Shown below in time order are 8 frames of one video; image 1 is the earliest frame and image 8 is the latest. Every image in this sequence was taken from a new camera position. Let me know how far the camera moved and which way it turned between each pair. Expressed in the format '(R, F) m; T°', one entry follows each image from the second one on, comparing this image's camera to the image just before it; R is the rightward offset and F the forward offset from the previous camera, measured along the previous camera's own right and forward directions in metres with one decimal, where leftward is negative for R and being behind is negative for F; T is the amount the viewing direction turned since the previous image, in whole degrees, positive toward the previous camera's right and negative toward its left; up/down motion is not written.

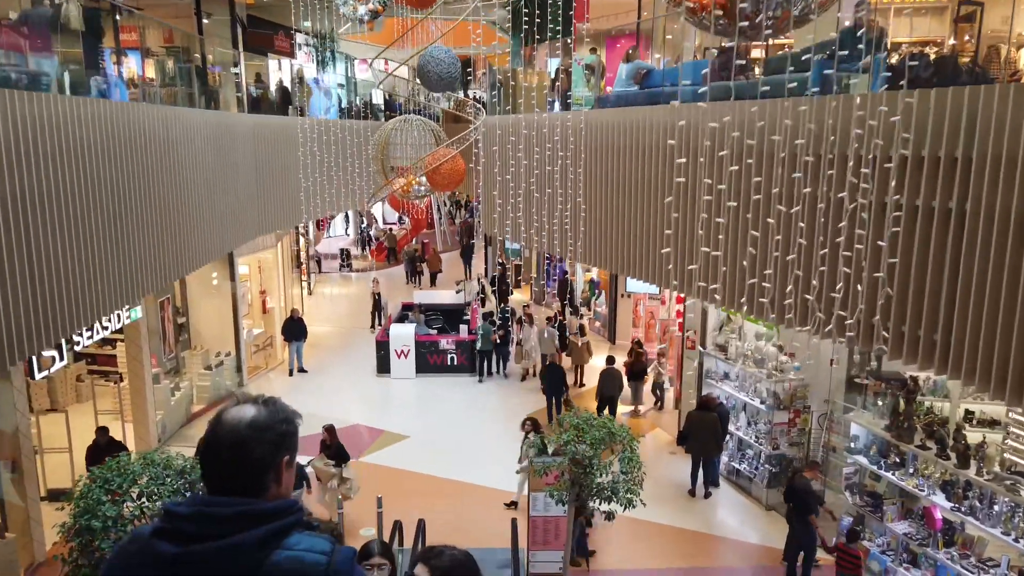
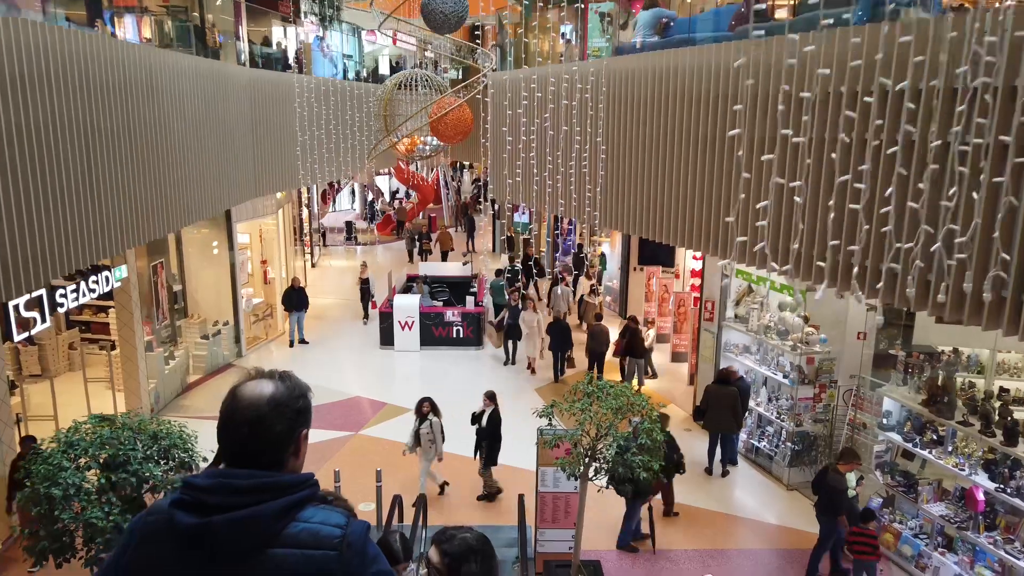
(0.0, +0.5) m; -1°
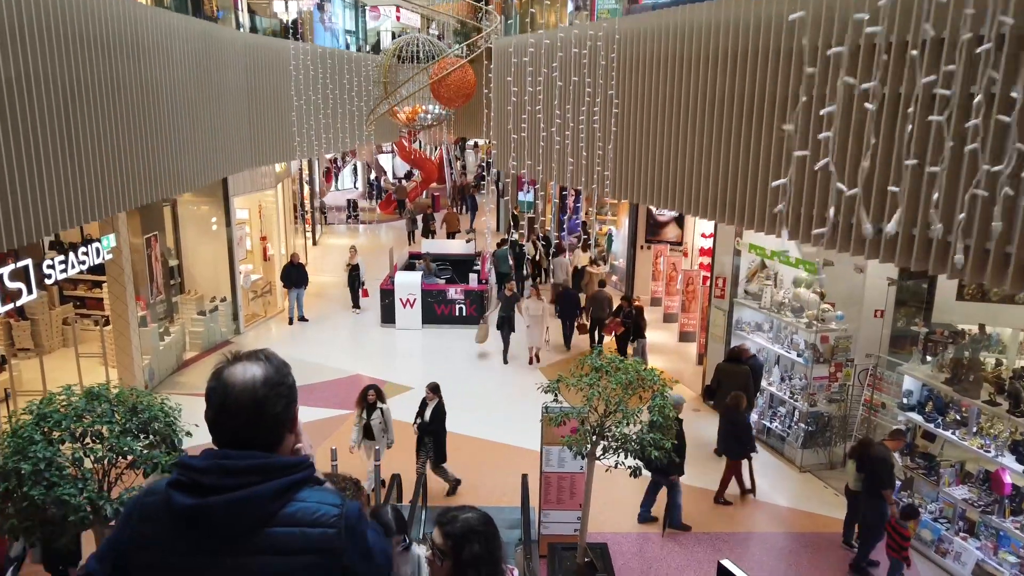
(0.0, +0.3) m; 0°
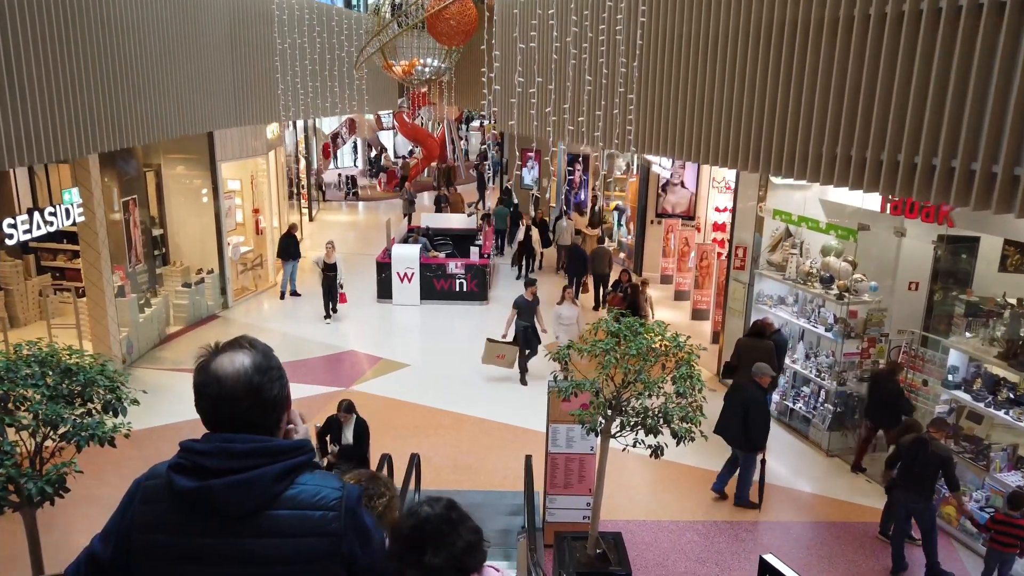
(0.0, +0.6) m; 0°
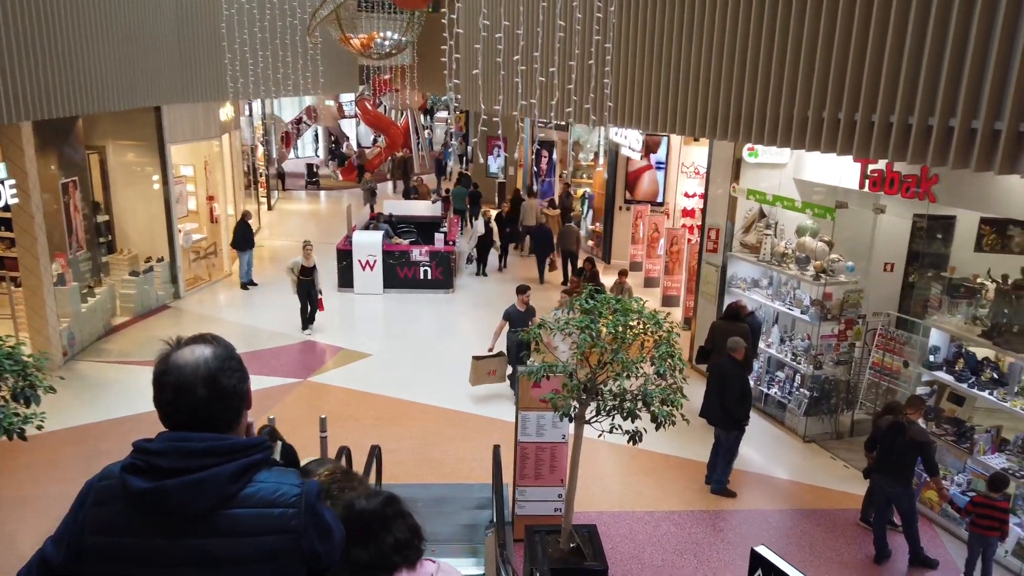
(0.0, +0.3) m; +3°
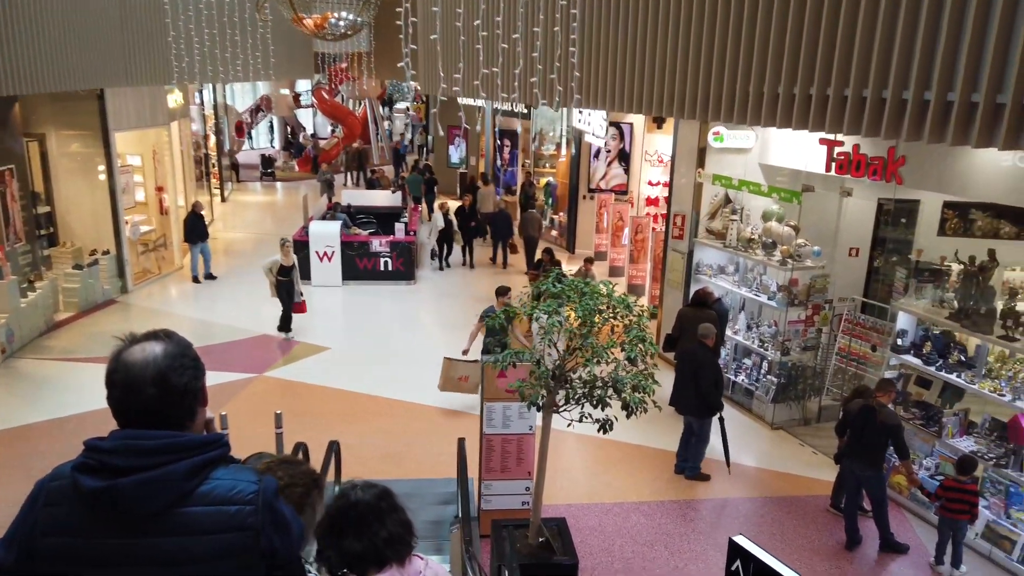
(0.0, +0.2) m; +3°
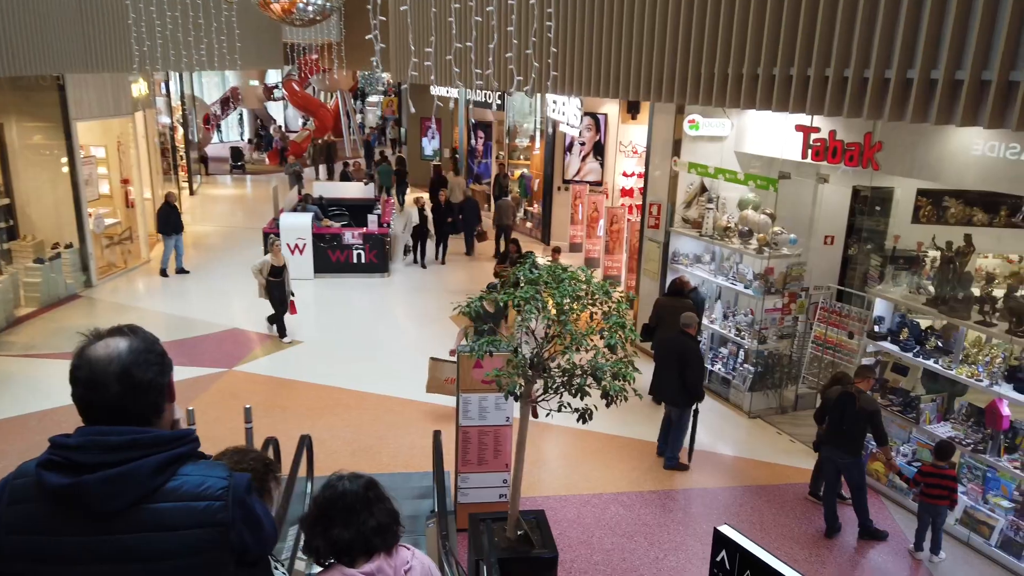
(0.0, +0.1) m; +2°
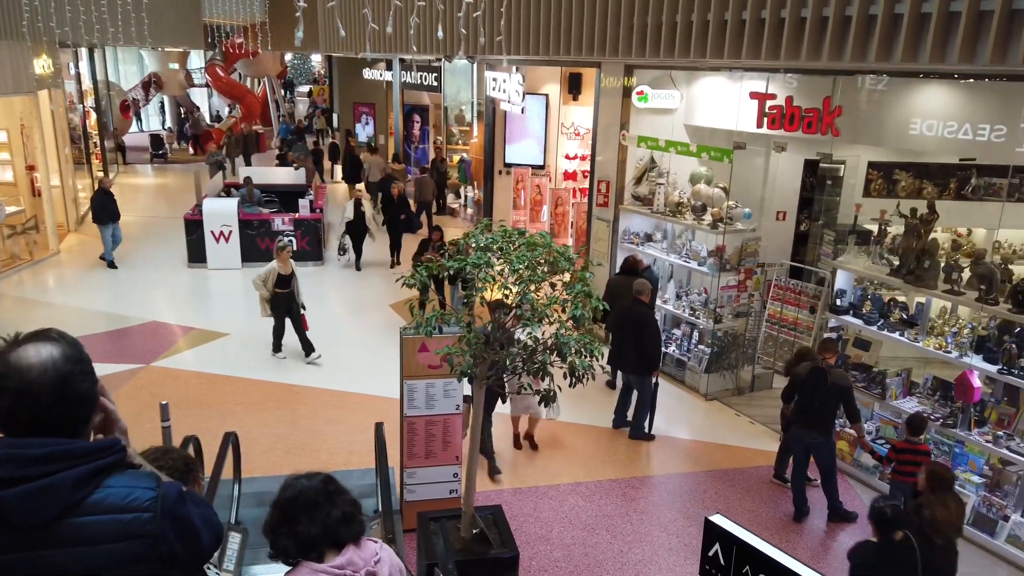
(-0.1, +0.4) m; +5°
